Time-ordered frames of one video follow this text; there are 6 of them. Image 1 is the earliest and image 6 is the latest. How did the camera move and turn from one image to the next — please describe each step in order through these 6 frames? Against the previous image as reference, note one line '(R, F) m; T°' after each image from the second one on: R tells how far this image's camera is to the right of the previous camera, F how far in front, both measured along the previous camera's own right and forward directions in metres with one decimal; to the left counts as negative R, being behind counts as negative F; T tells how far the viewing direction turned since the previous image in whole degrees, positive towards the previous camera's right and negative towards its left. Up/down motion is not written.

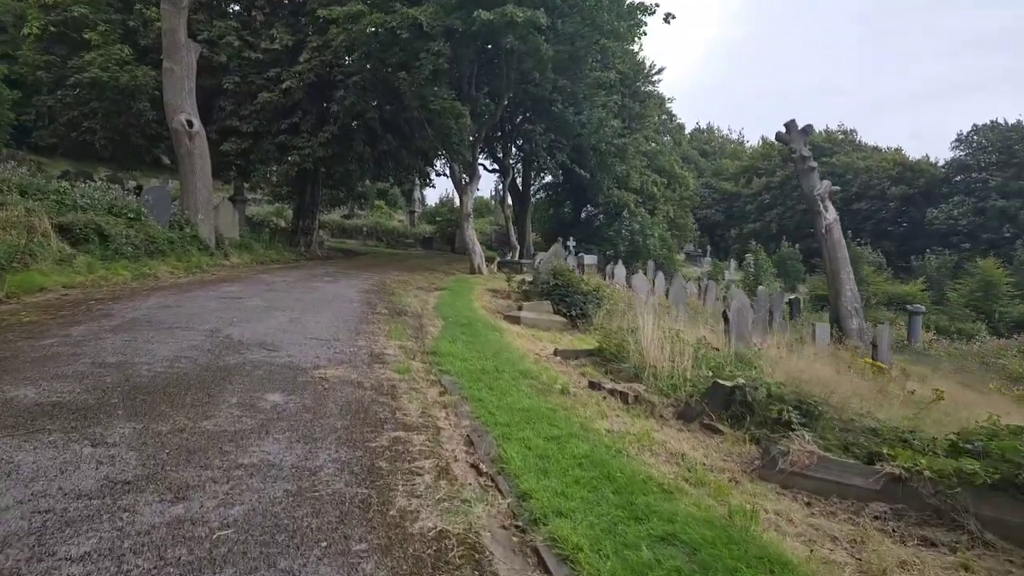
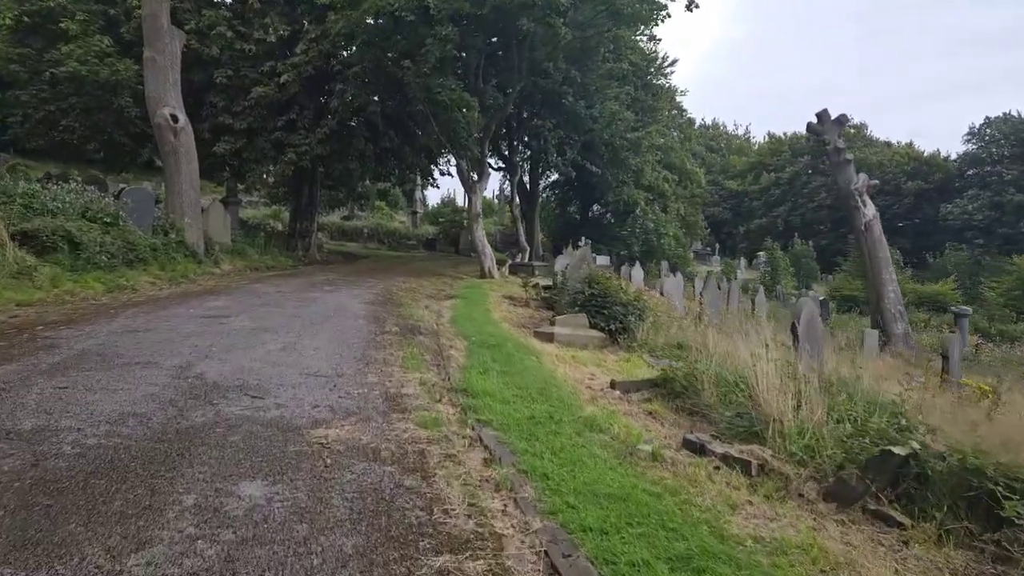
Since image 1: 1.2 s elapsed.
(-0.4, +1.2) m; 0°
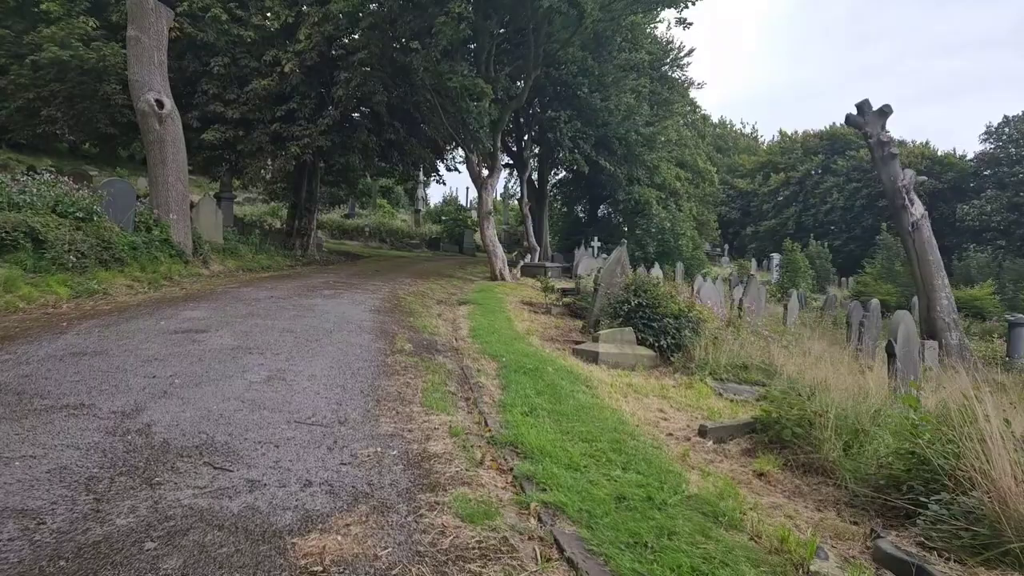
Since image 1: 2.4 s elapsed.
(-0.4, +1.2) m; 0°
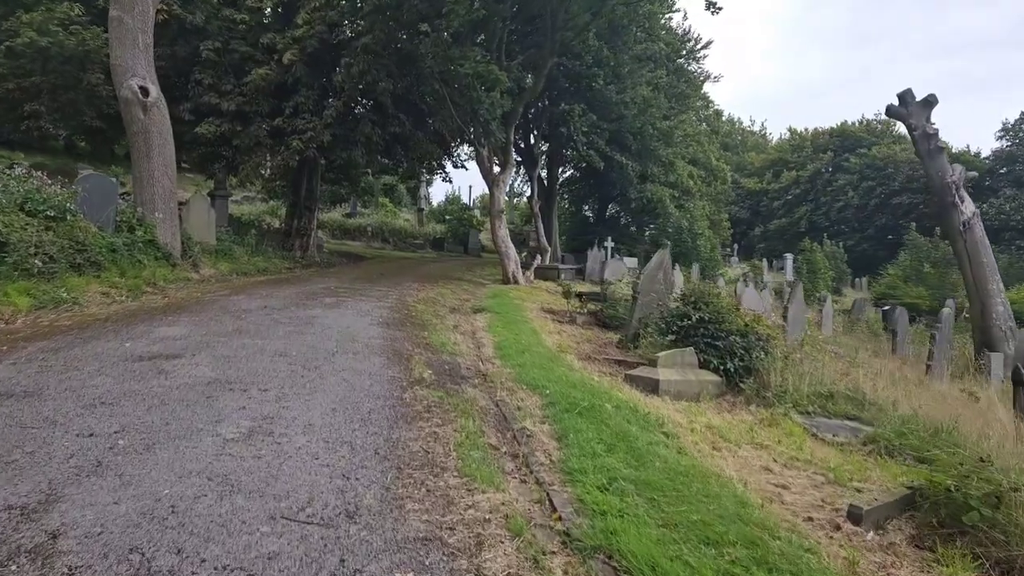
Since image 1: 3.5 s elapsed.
(-0.4, +1.1) m; 0°
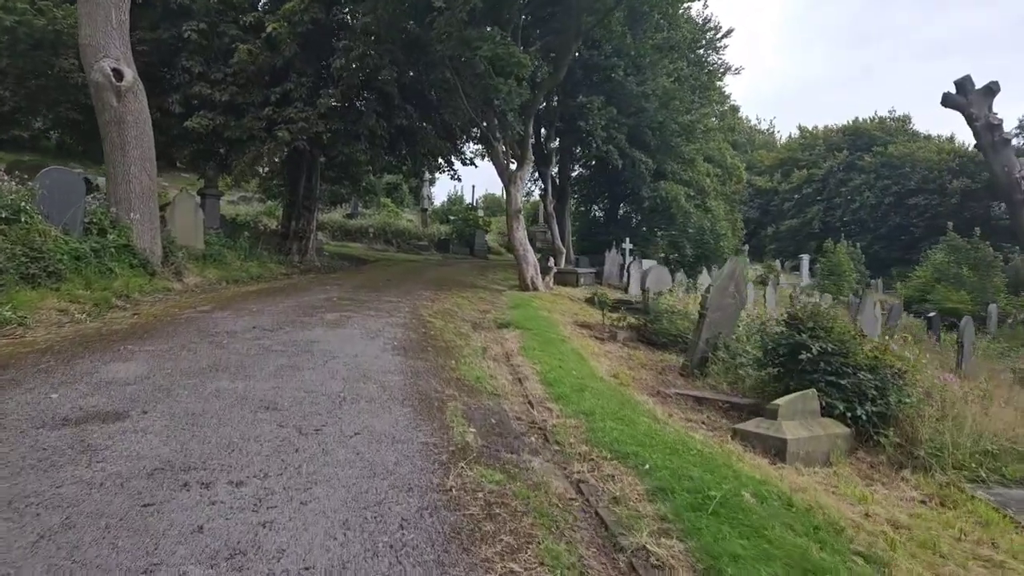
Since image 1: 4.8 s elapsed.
(-0.5, +1.4) m; 0°
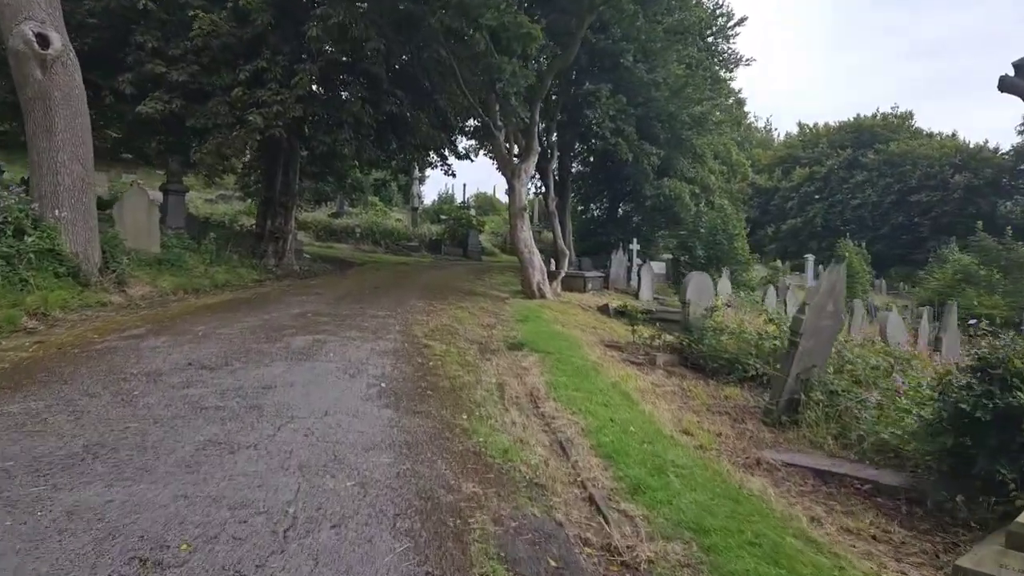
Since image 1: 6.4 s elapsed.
(-0.3, +1.7) m; +1°
